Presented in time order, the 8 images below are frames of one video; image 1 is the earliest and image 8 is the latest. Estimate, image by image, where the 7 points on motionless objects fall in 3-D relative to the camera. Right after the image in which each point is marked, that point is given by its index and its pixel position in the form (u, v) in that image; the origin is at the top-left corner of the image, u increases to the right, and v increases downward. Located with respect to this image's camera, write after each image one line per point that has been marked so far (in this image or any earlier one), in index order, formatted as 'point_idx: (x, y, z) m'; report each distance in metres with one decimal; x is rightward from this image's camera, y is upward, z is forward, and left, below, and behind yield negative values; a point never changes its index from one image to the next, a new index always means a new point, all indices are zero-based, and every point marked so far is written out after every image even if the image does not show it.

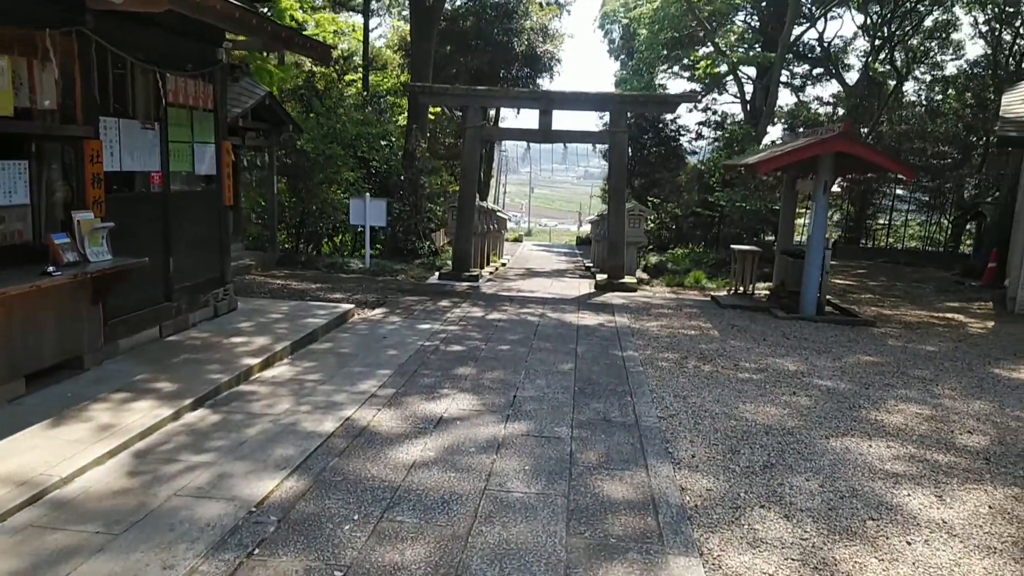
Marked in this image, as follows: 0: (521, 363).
0: (+0.1, -0.6, +6.4) m
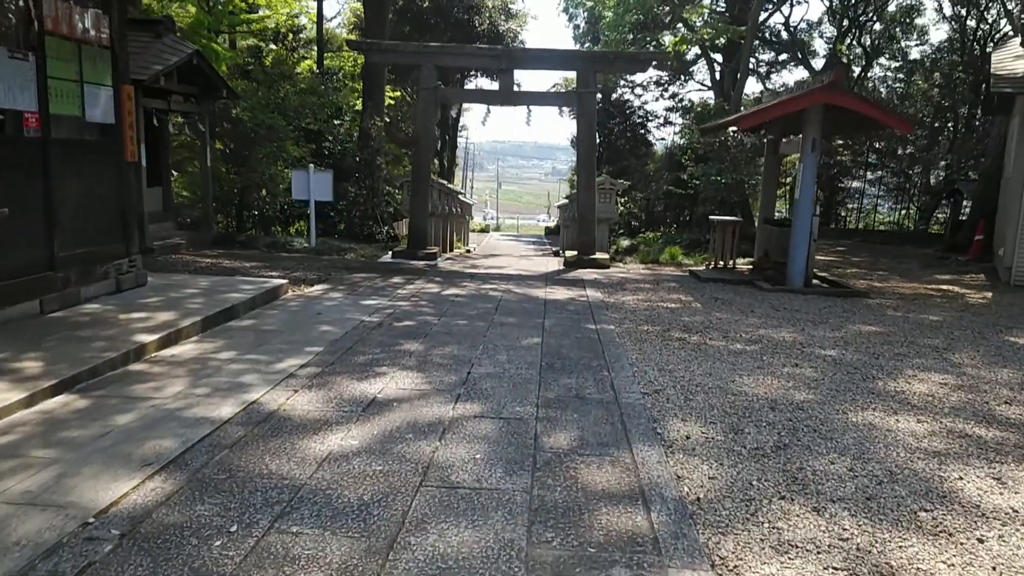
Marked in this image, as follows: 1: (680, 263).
0: (-0.2, -0.3, +5.5) m
1: (+2.3, +0.3, +10.4) m
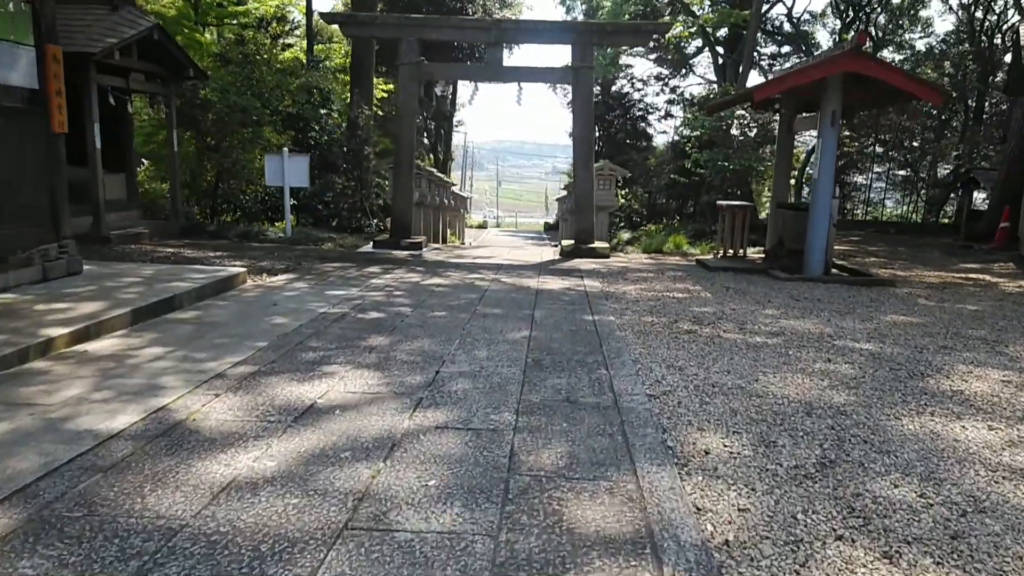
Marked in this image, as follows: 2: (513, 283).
0: (-0.3, -0.2, +4.7) m
1: (+2.2, +0.5, +9.6) m
2: (0.0, +0.1, +6.8) m
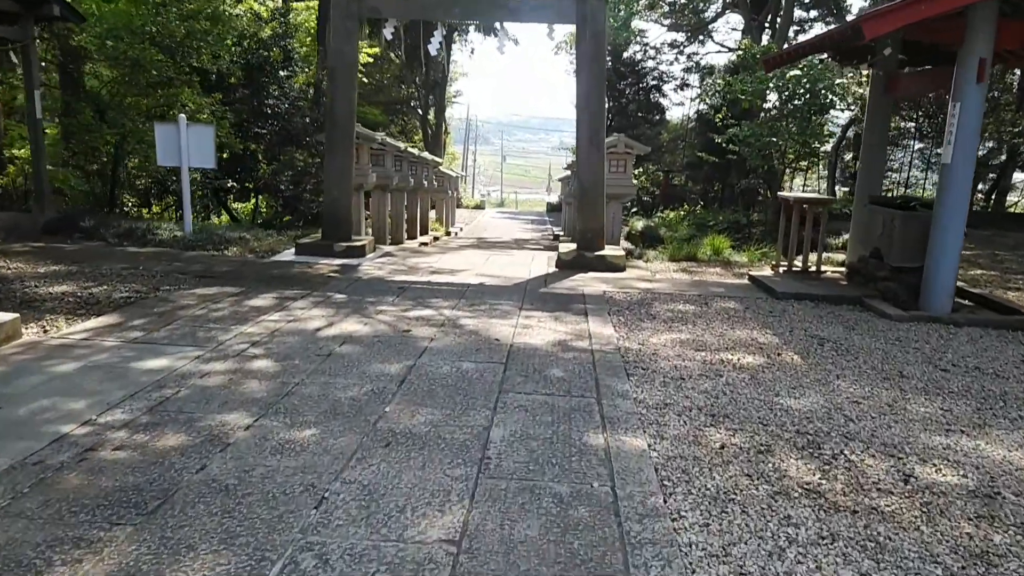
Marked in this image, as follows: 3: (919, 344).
0: (-0.6, -0.6, +2.2) m
1: (+2.0, +0.2, +7.0) m
2: (-0.2, -0.2, +4.3) m
3: (+2.2, -0.3, +4.3) m
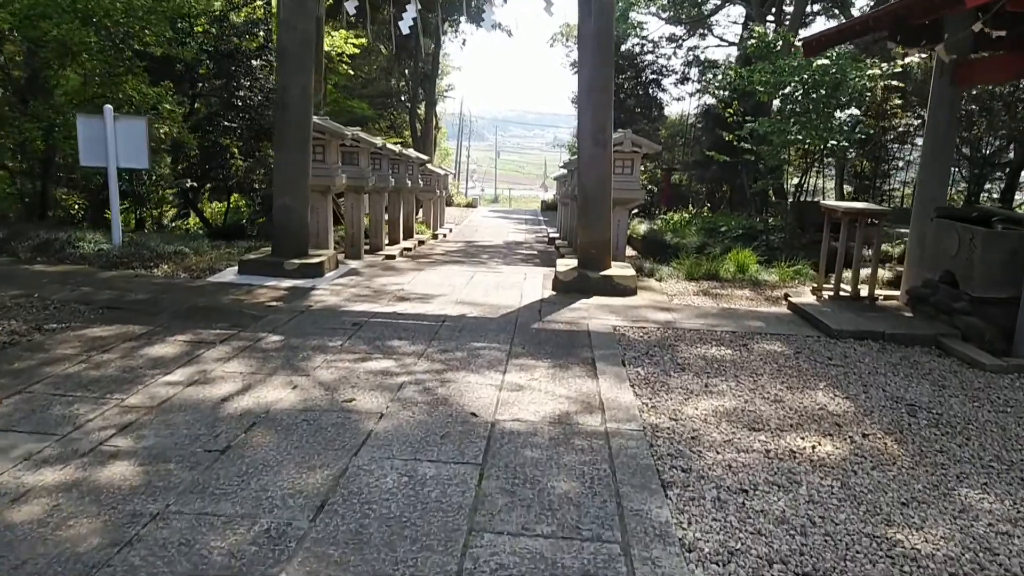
0: (-0.6, -0.8, +1.1) m
1: (+1.9, +0.1, +5.9) m
2: (-0.3, -0.4, +3.2) m
3: (+2.2, -0.5, +3.2) m
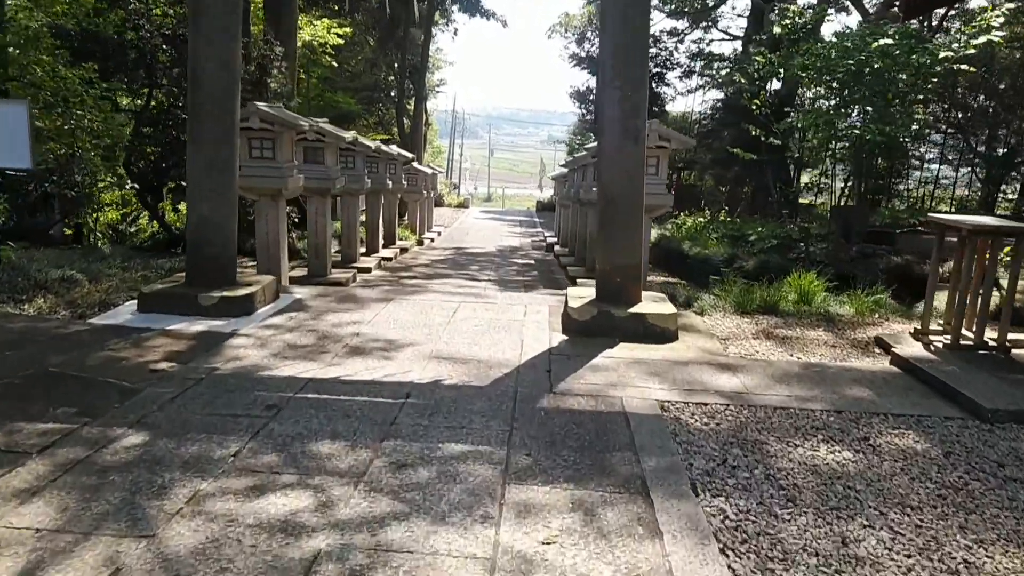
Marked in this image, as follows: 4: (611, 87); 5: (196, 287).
0: (-0.6, -1.0, -0.3) m
1: (+1.9, -0.2, +4.6) m
2: (-0.3, -0.6, +1.8) m
3: (+2.2, -0.7, +1.8) m
4: (+0.5, +1.0, +3.8) m
5: (-1.7, 0.0, +4.1) m
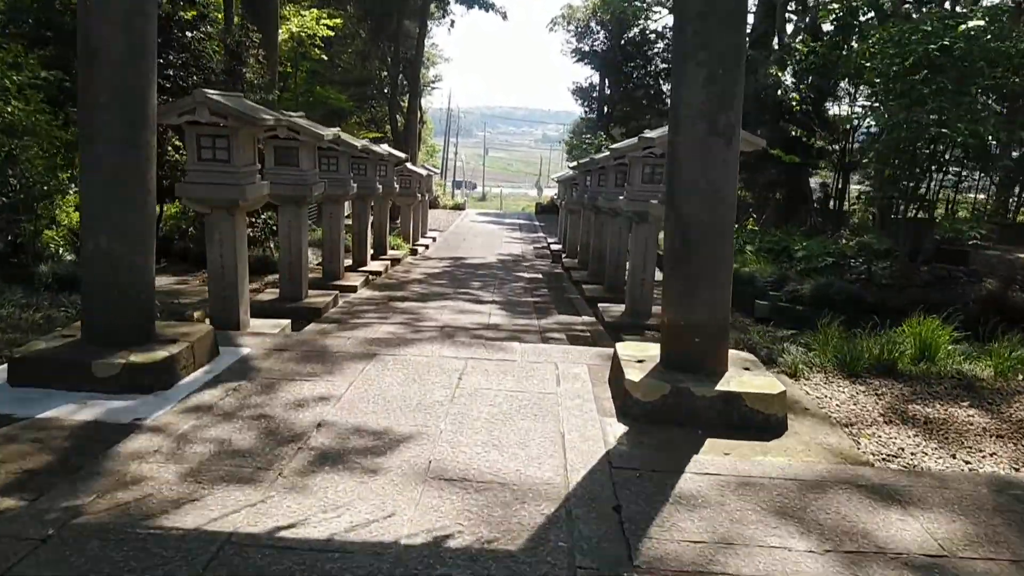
0: (-0.5, -1.3, -1.5) m
1: (+2.0, -0.4, +3.4) m
2: (-0.1, -0.9, +0.6) m
3: (+2.3, -1.0, +0.7) m
4: (+0.6, +0.8, +2.7) m
5: (-1.6, -0.2, +2.9) m
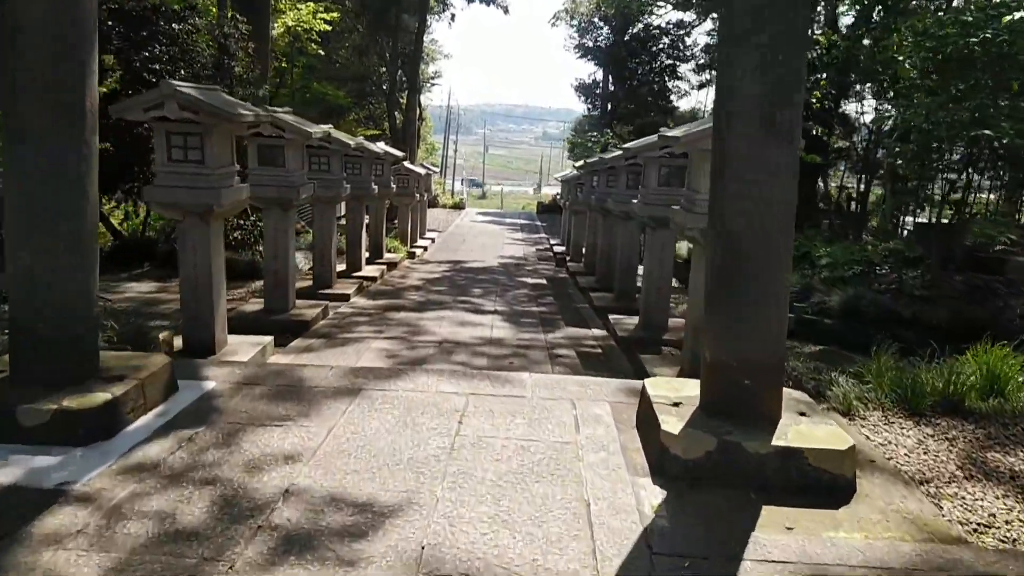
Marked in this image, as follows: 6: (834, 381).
0: (-0.4, -1.4, -1.9) m
1: (+2.0, -0.5, +2.9) m
2: (-0.1, -1.0, +0.1) m
3: (+2.3, -1.1, +0.2) m
4: (+0.7, +0.7, +2.2) m
5: (-1.5, -0.3, +2.5) m
6: (+1.3, -0.4, +3.2) m
